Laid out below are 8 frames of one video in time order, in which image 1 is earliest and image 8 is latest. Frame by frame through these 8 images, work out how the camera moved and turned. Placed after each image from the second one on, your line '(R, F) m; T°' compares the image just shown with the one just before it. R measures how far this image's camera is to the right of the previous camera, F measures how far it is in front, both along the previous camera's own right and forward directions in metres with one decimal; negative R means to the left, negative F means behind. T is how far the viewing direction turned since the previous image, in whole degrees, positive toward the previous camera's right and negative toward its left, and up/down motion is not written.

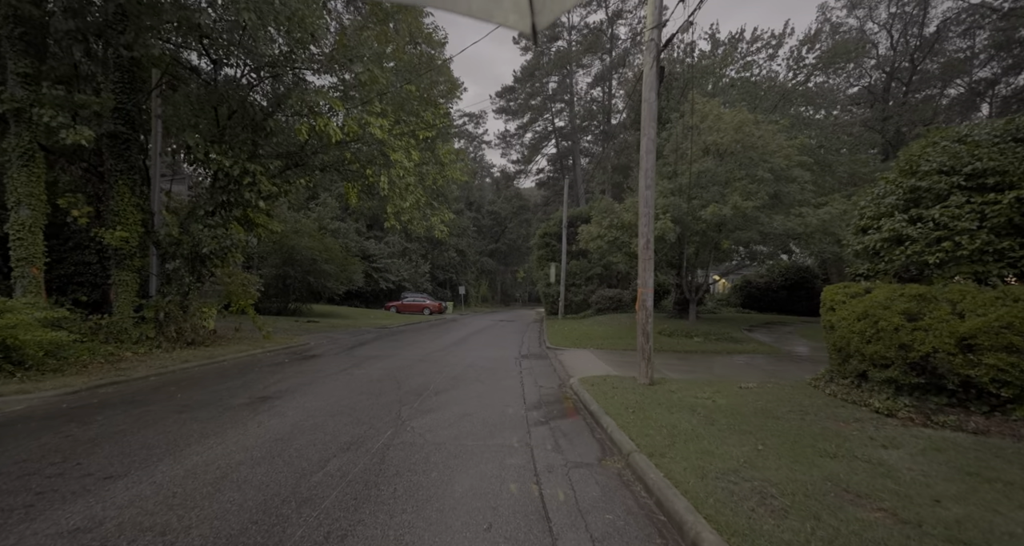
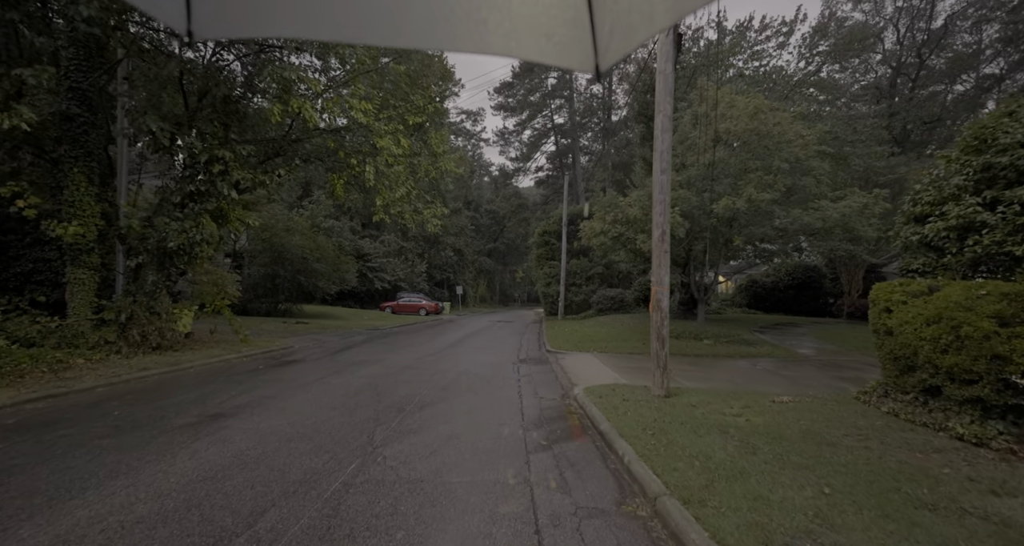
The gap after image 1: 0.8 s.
(0.0, +1.0) m; 0°
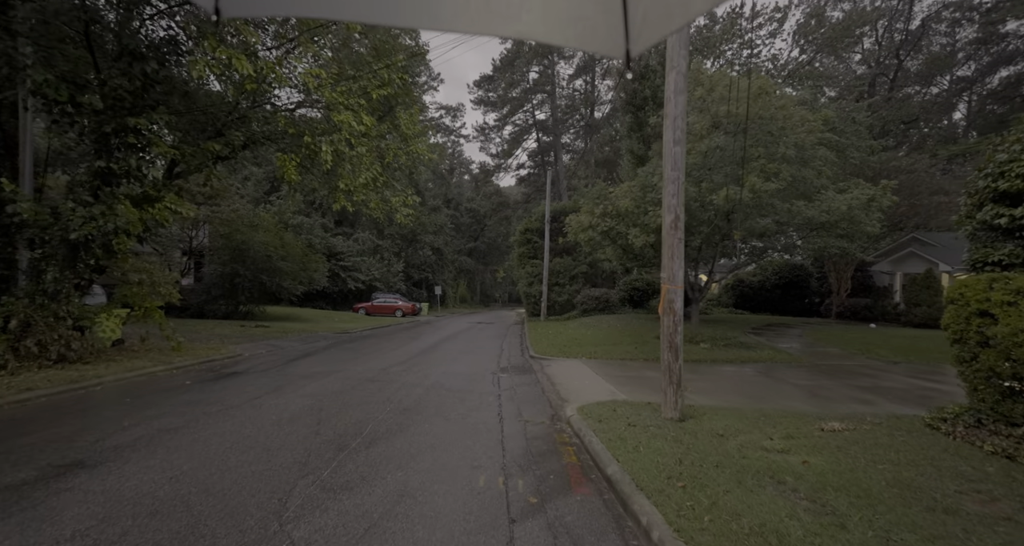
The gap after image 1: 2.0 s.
(0.0, +1.4) m; +2°
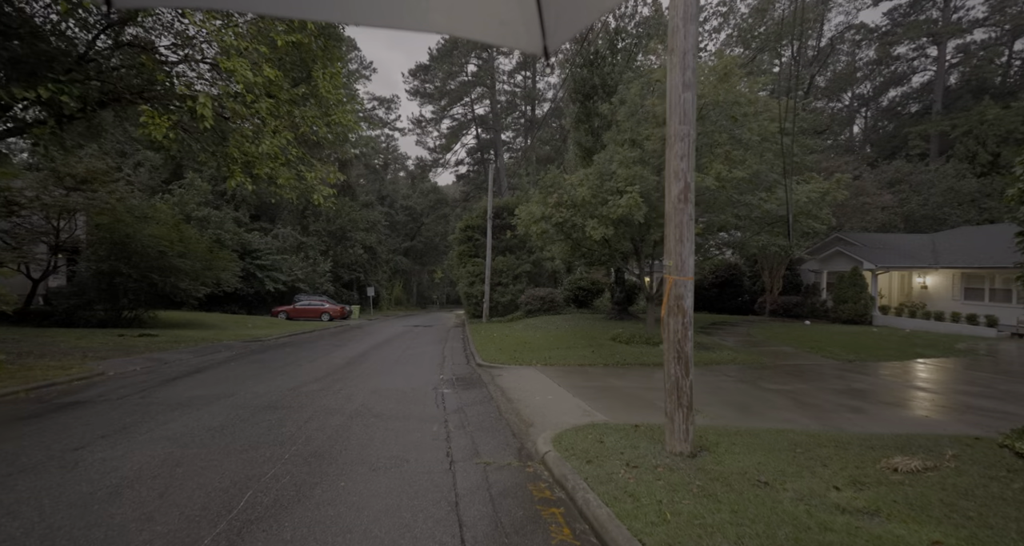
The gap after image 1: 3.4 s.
(-0.2, +1.7) m; +8°
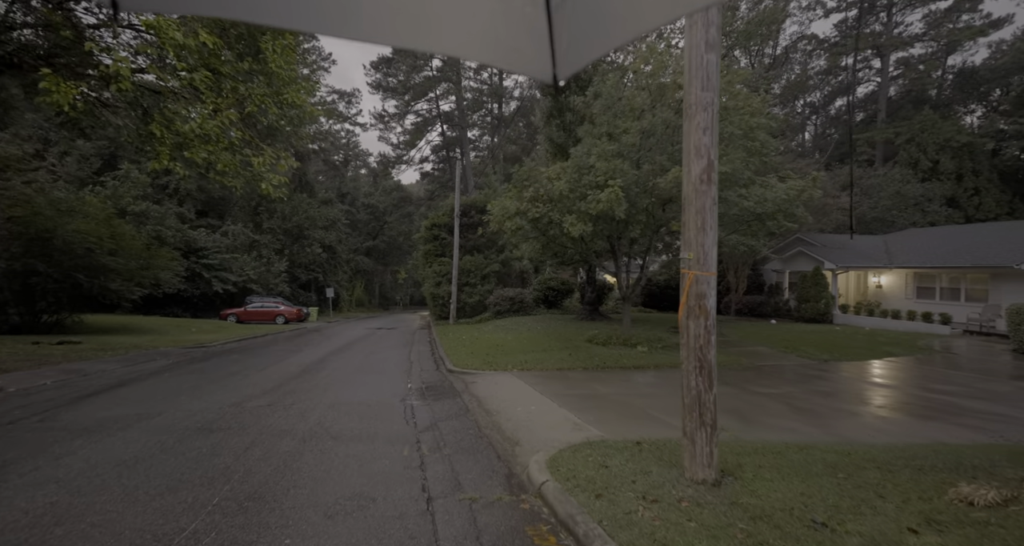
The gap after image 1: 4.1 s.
(-0.2, +0.8) m; +4°
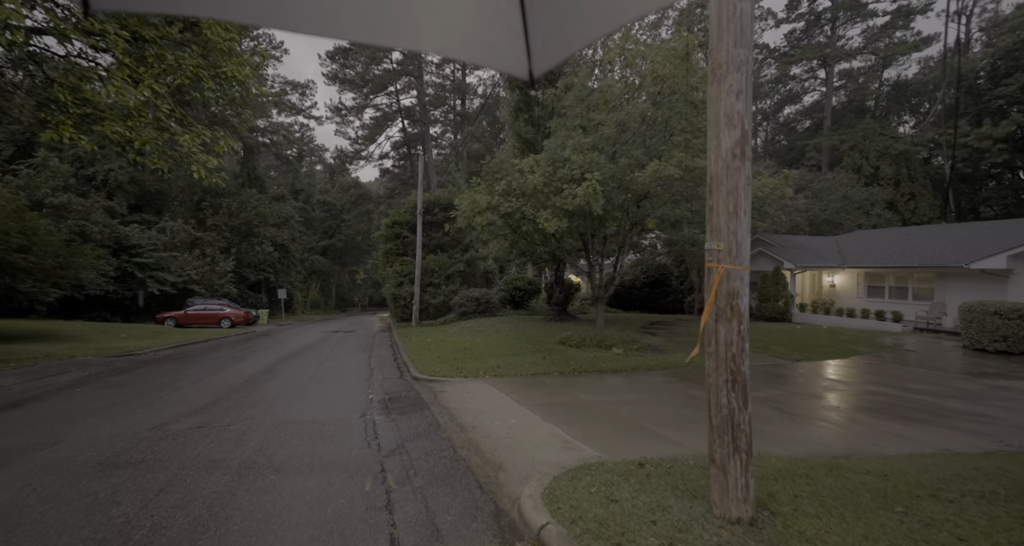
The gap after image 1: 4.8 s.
(-0.2, +0.8) m; +5°
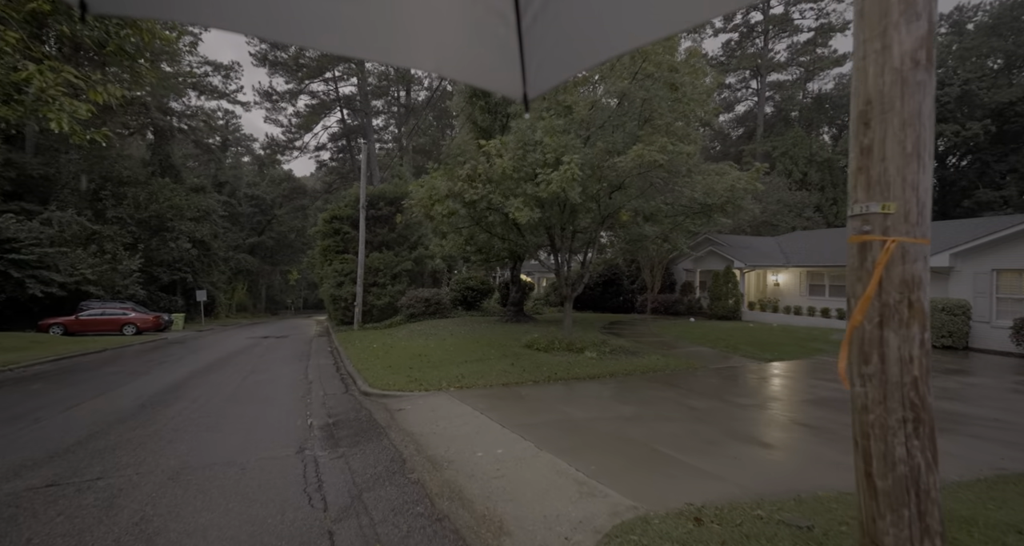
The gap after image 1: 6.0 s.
(-0.5, +1.4) m; +7°
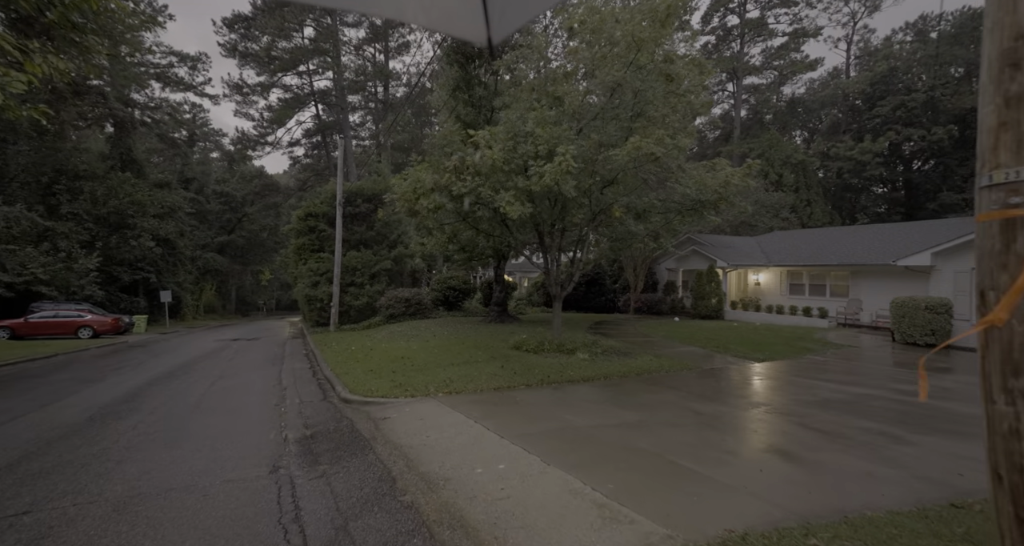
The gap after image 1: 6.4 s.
(-0.2, +0.5) m; +3°
